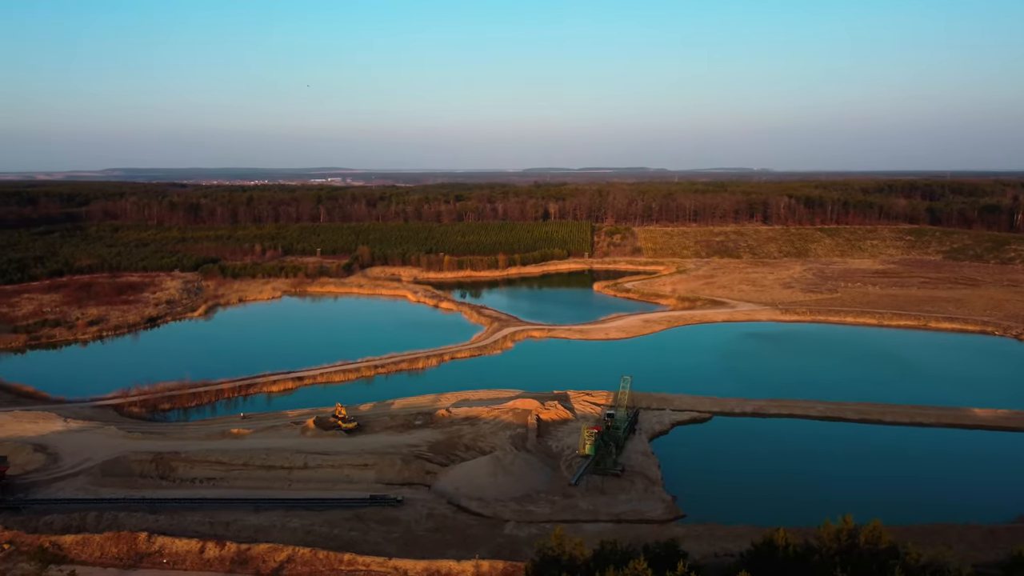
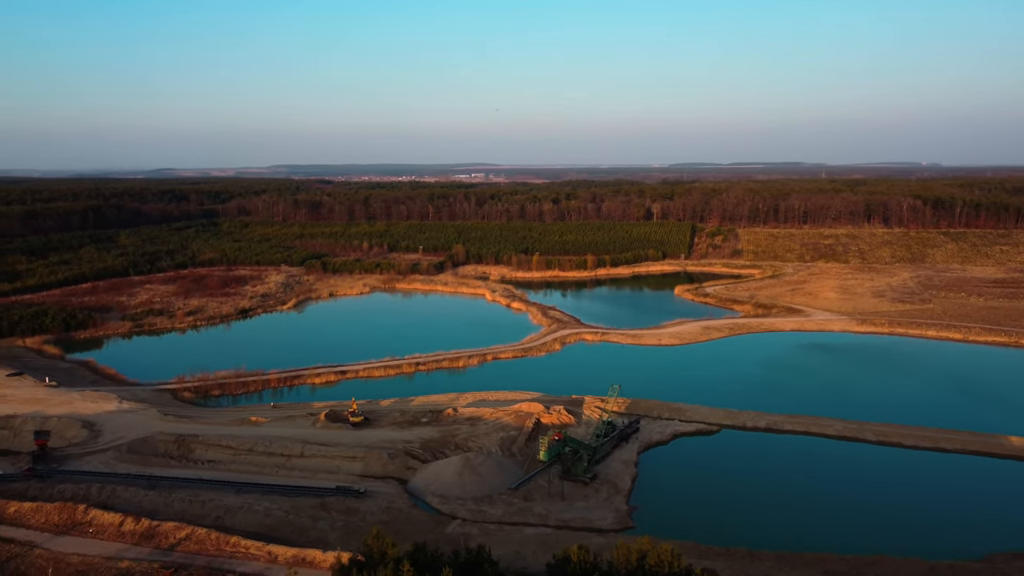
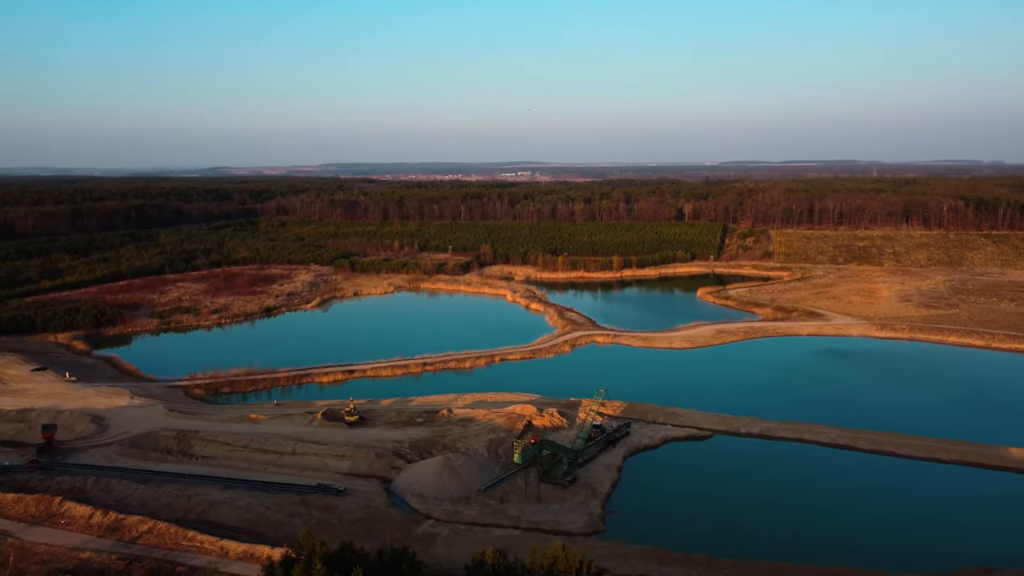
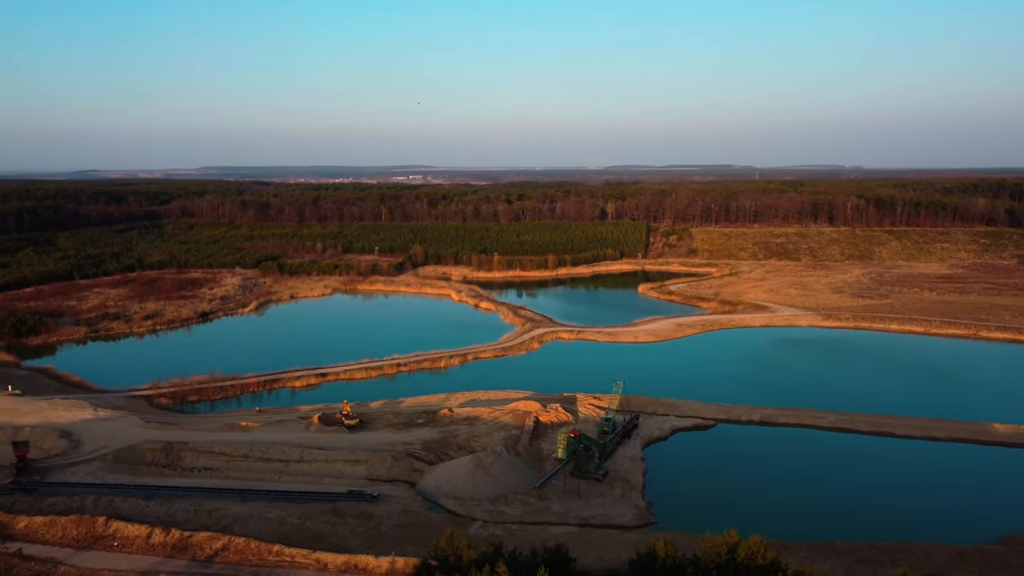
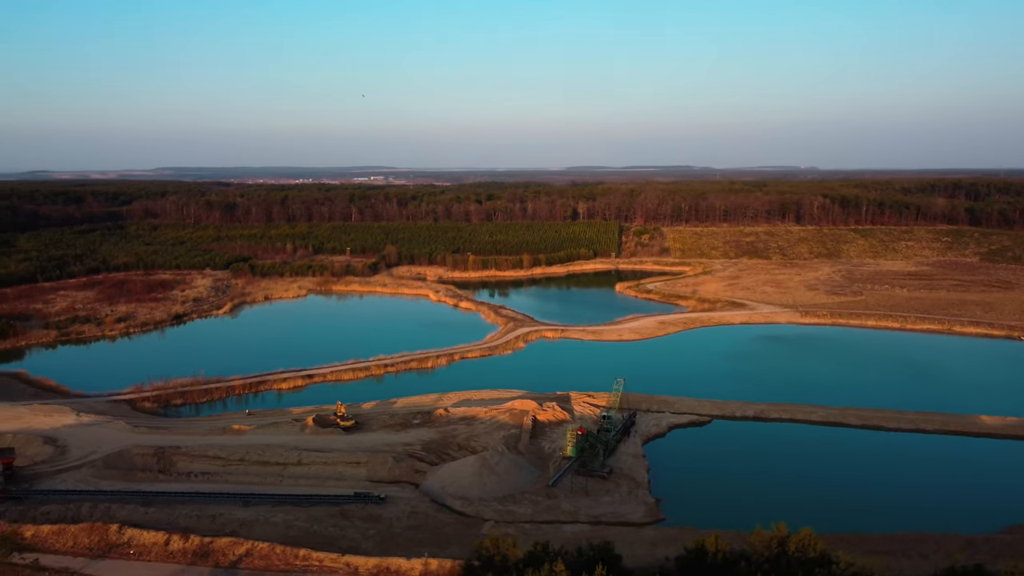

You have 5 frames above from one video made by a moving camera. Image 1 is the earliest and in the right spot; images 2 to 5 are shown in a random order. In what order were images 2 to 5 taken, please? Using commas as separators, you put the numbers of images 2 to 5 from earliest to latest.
5, 4, 2, 3
